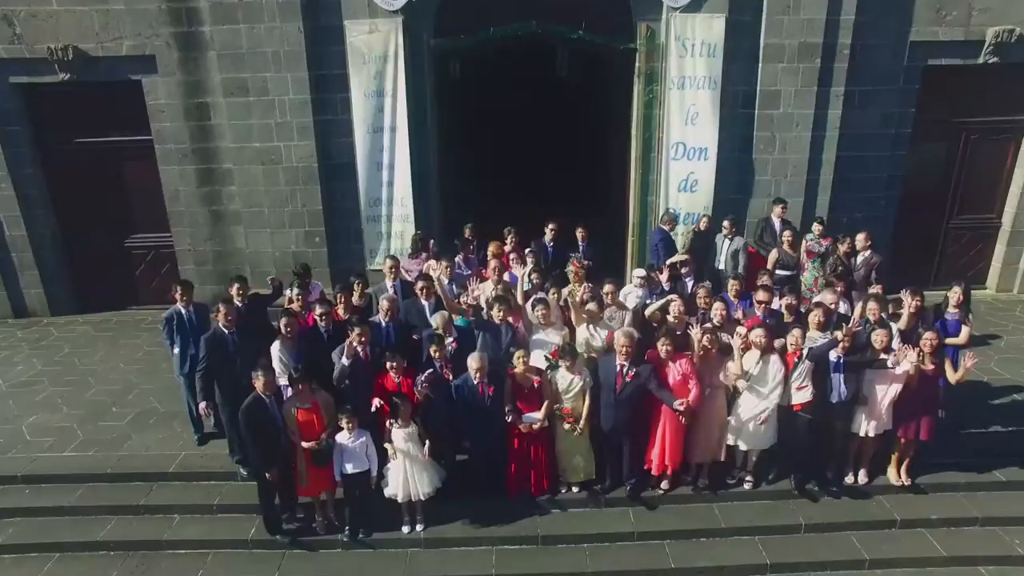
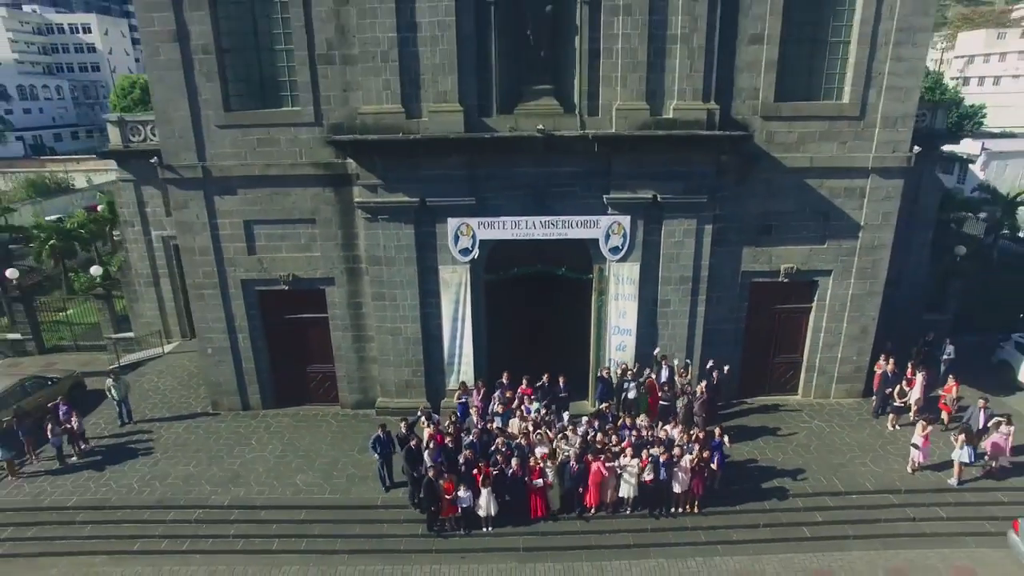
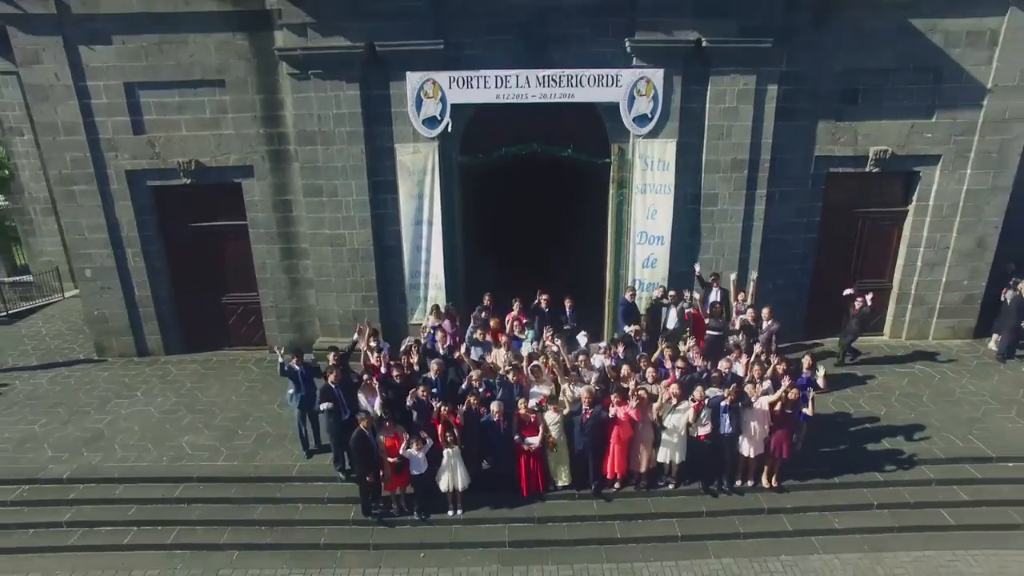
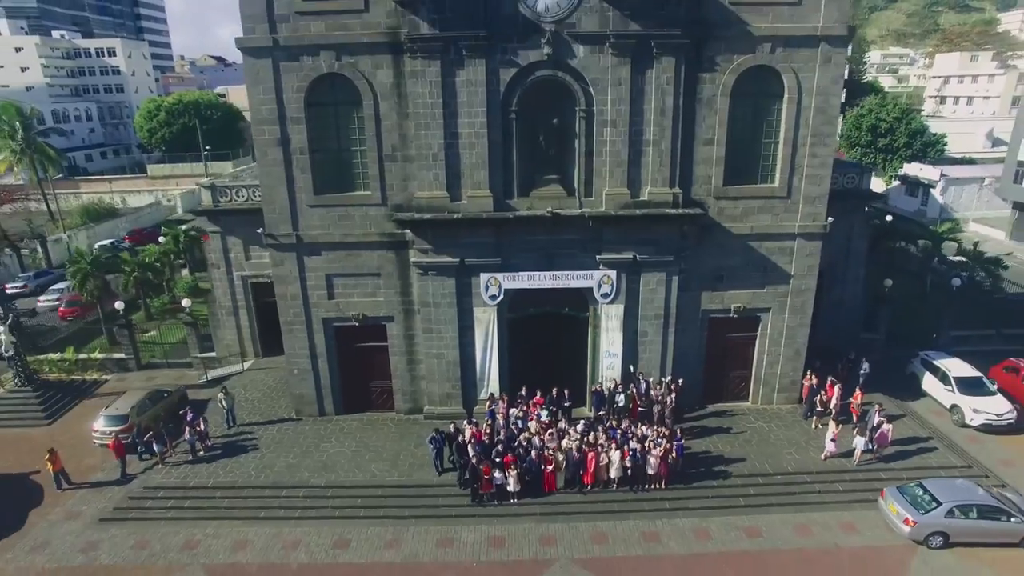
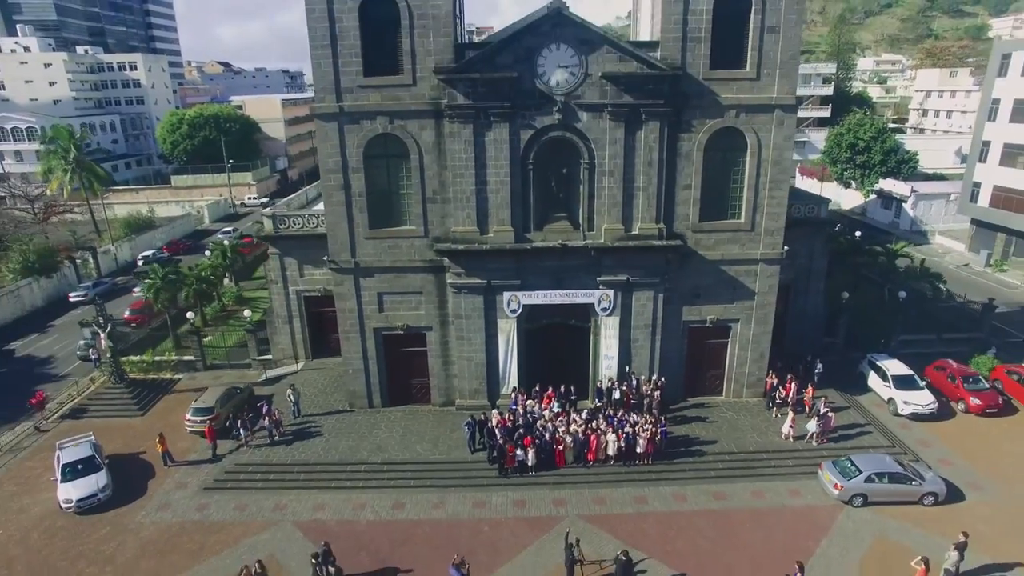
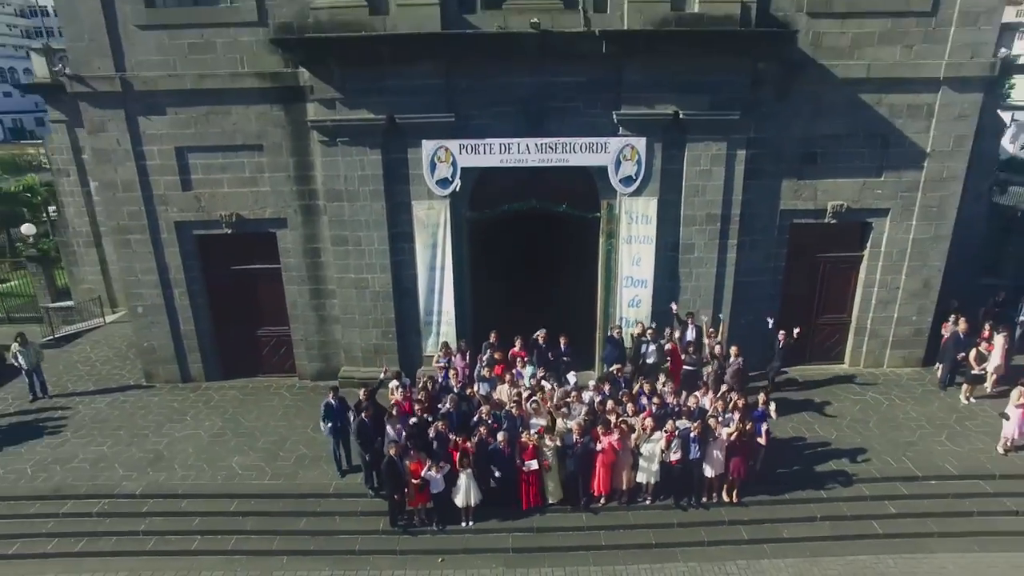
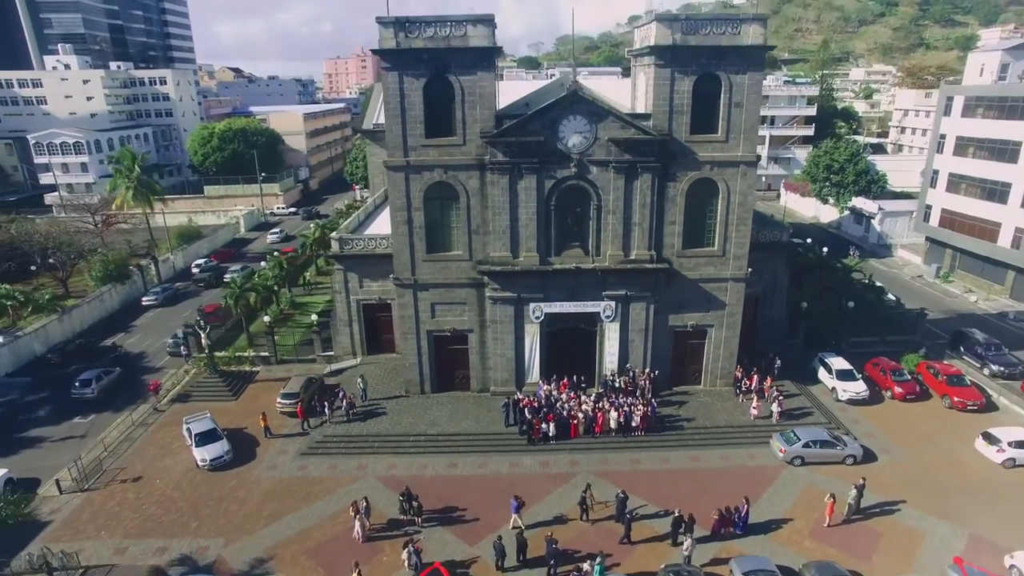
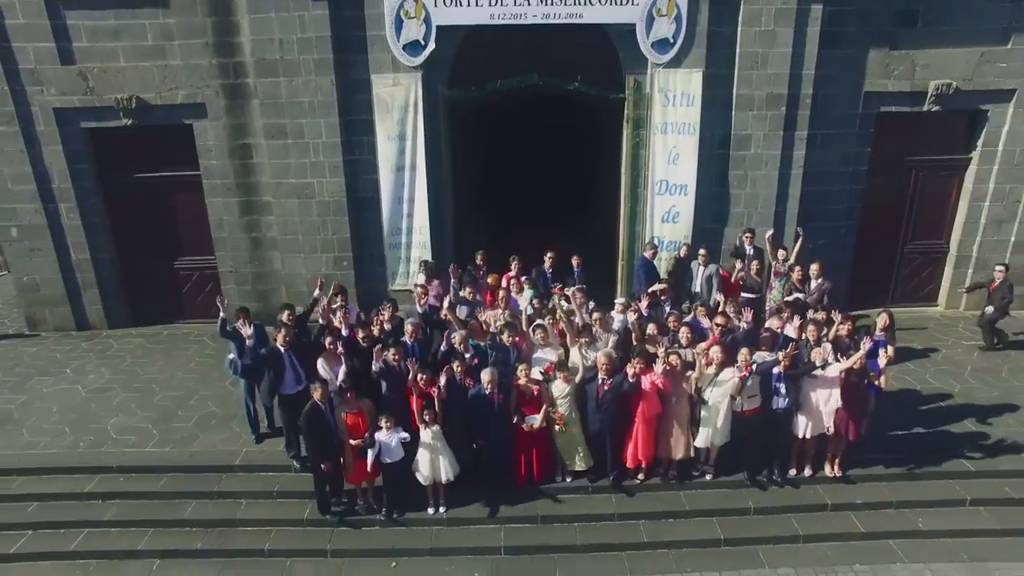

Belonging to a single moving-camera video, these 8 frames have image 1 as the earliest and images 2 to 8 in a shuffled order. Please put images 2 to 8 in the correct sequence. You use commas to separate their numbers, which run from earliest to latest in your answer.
8, 3, 6, 2, 4, 5, 7
